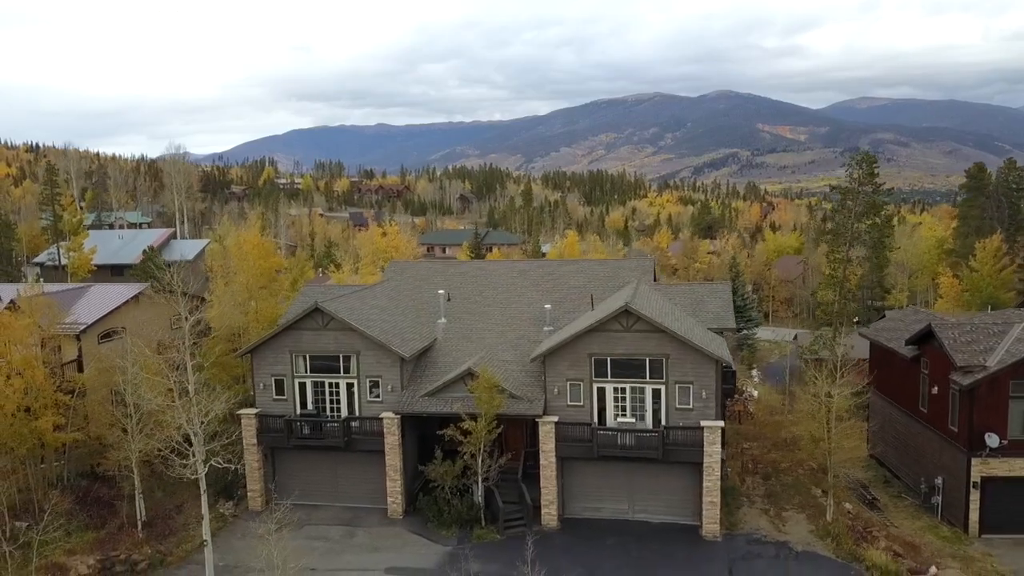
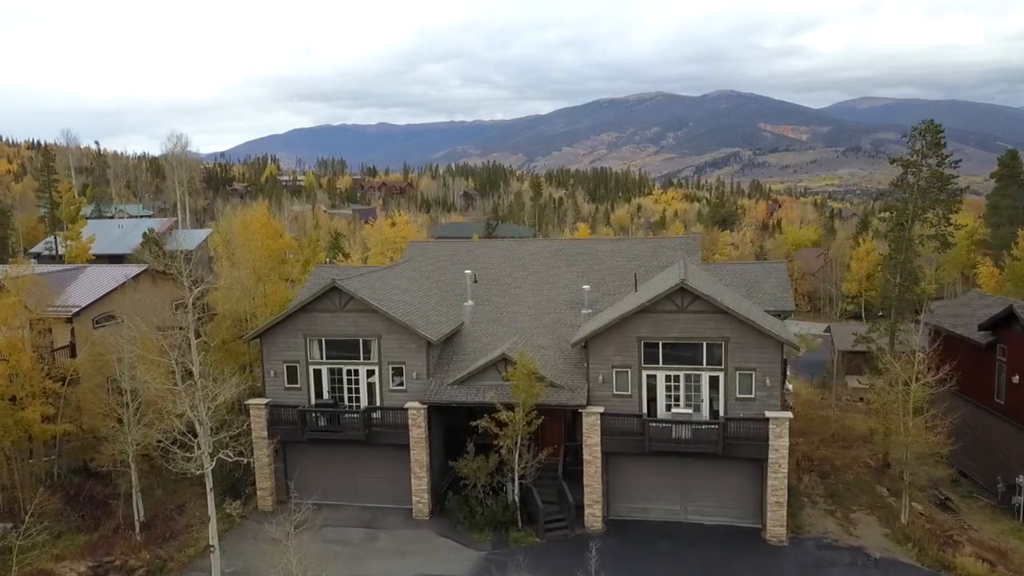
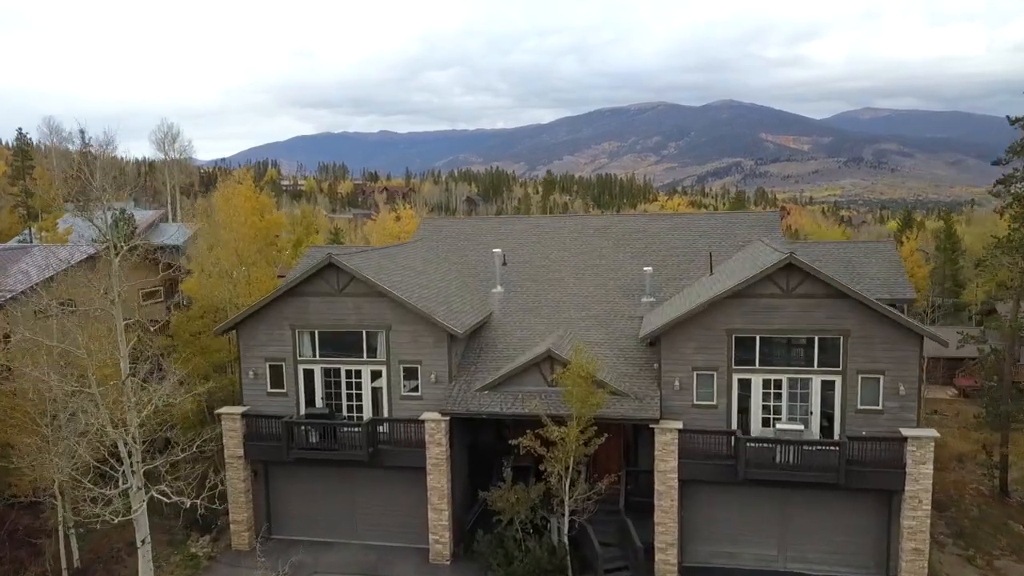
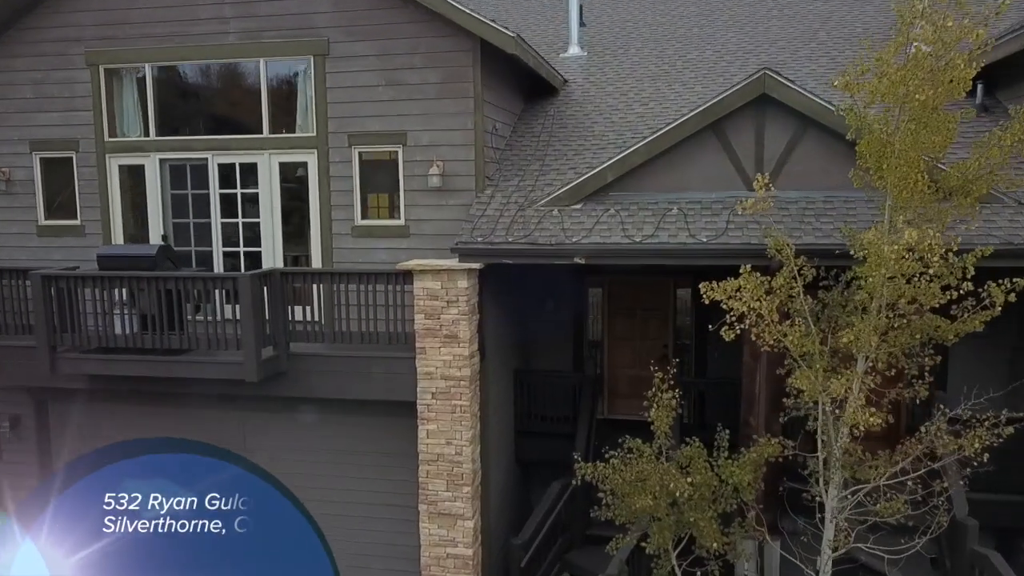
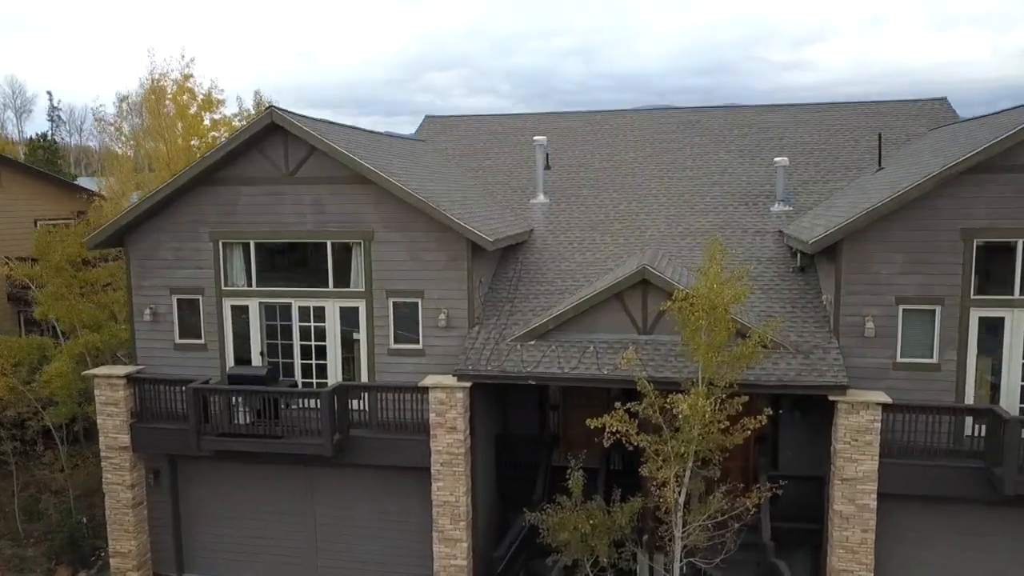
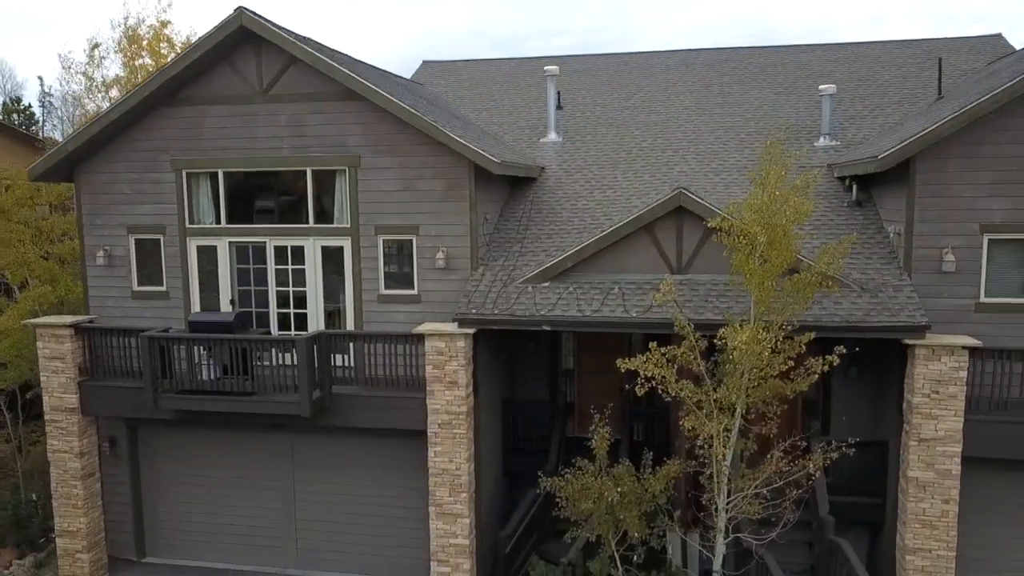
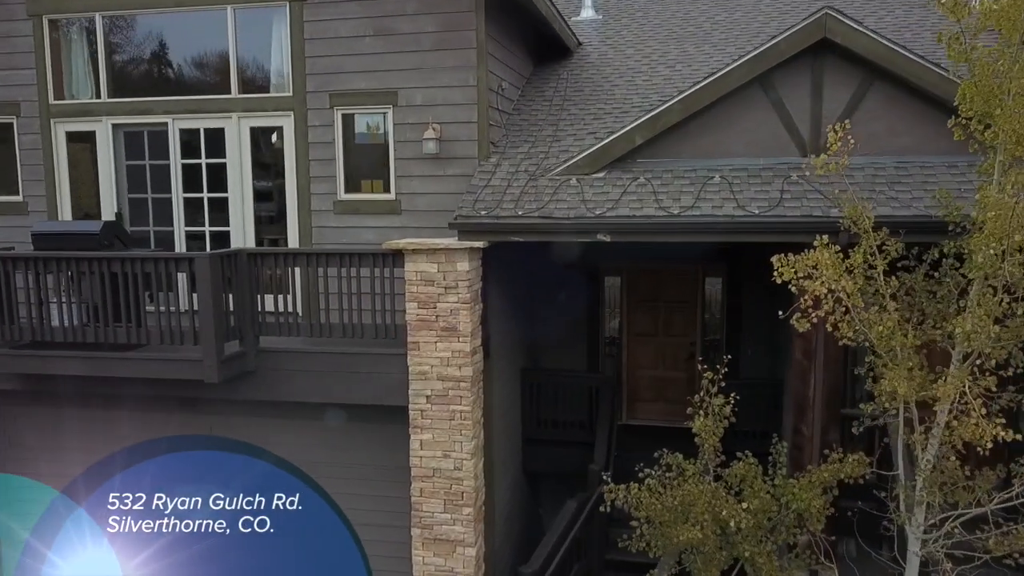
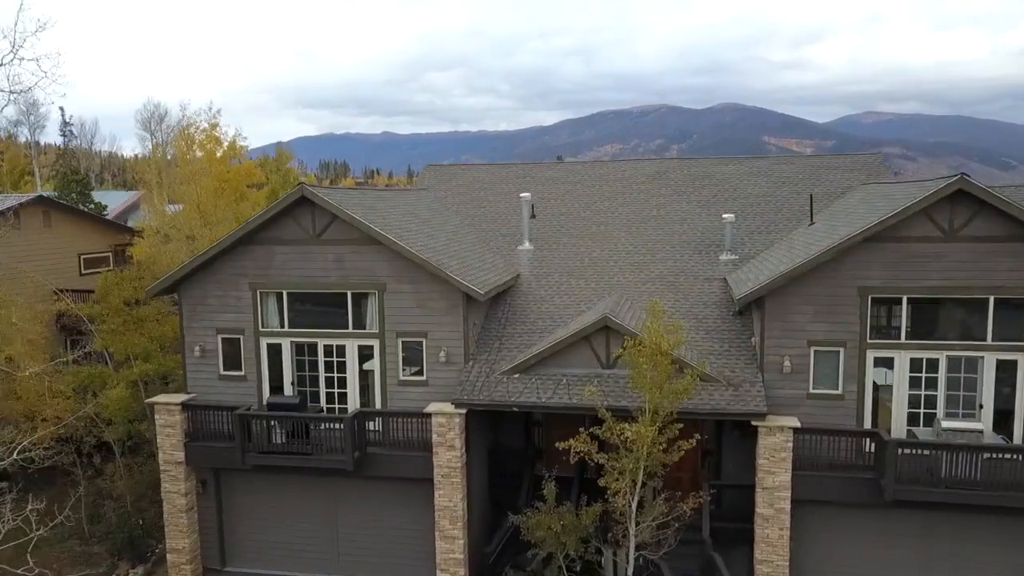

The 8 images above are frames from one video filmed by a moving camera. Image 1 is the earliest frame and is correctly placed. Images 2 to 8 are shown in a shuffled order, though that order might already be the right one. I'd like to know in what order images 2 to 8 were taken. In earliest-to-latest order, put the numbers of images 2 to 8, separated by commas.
2, 3, 8, 5, 6, 4, 7
